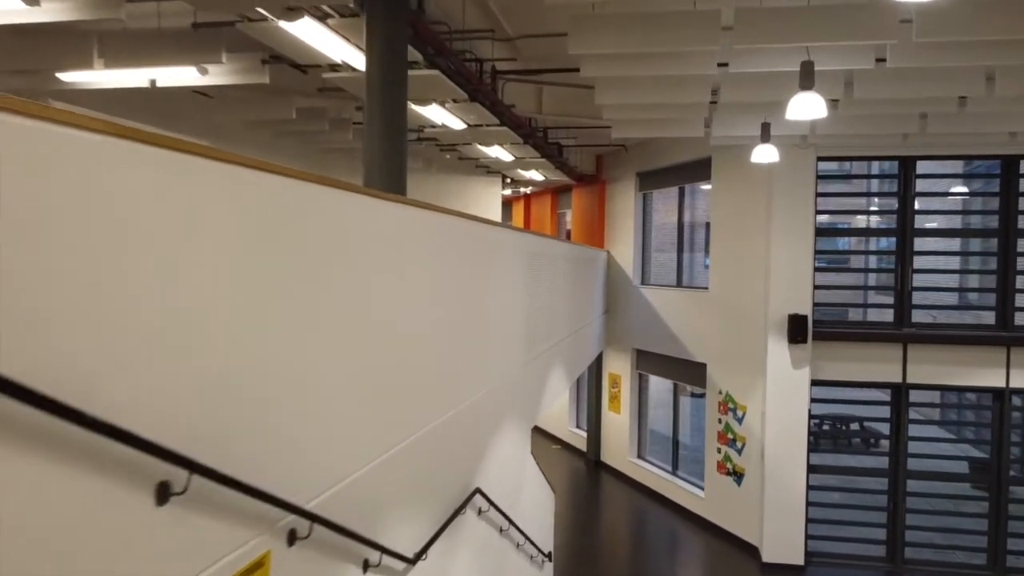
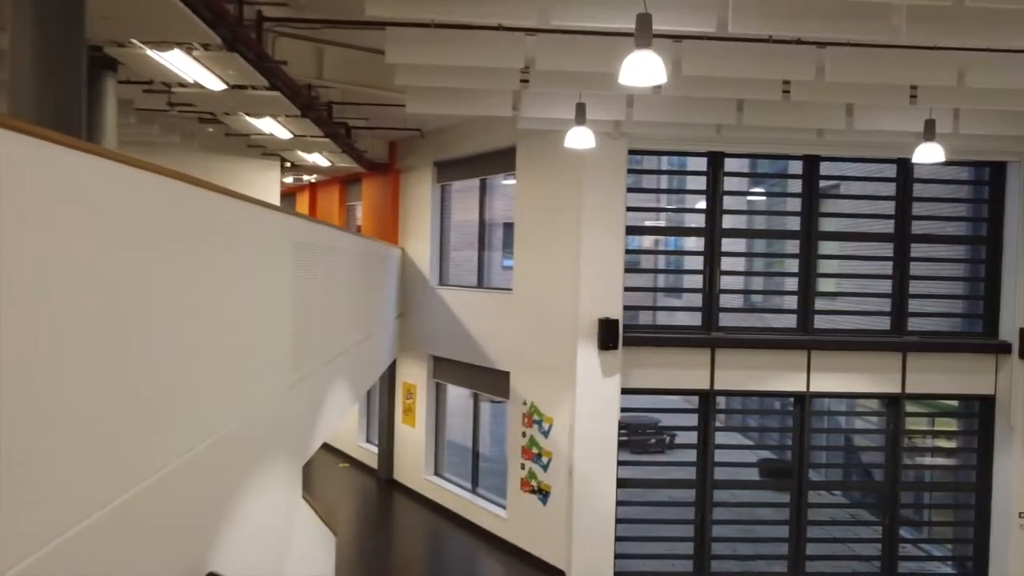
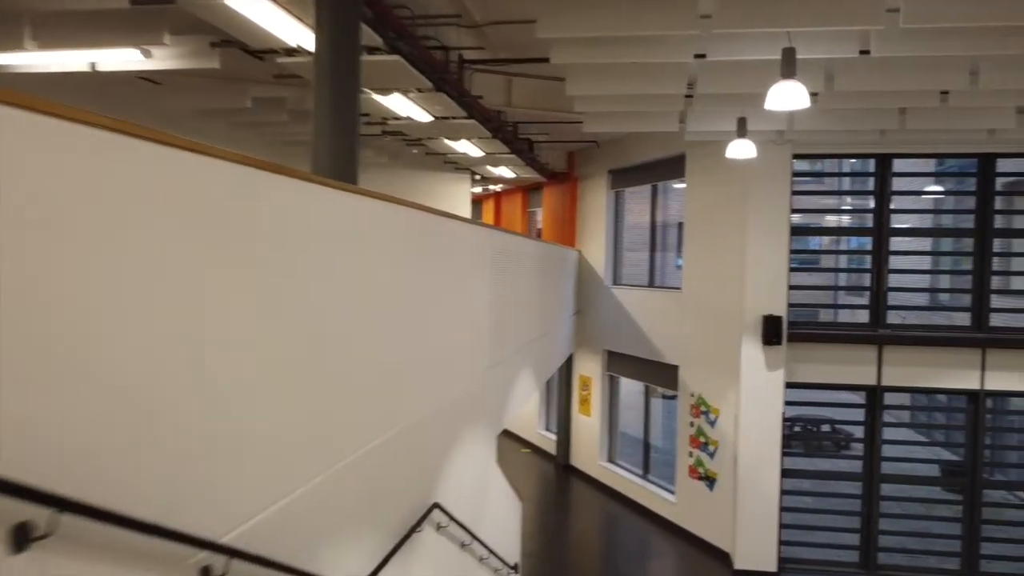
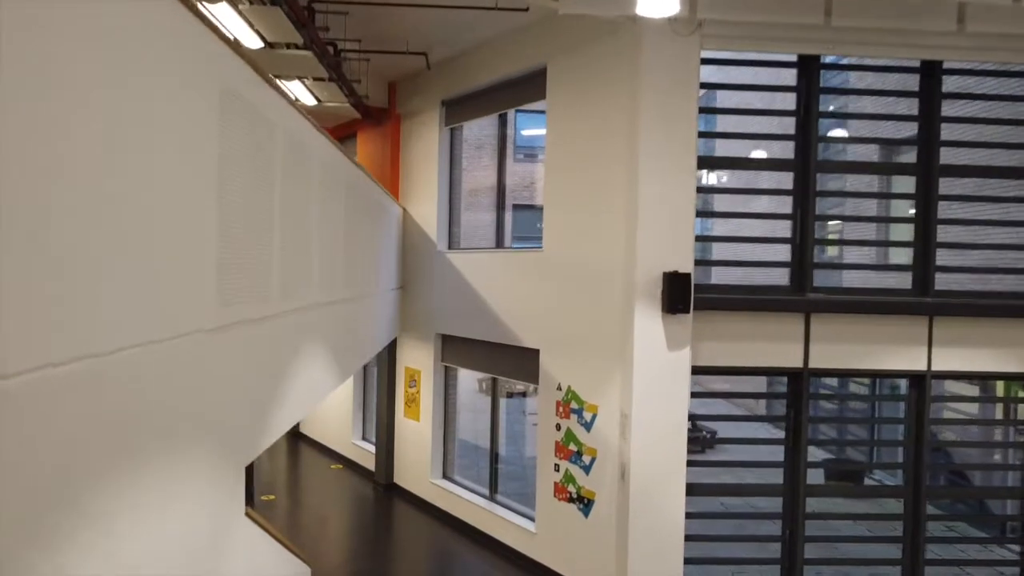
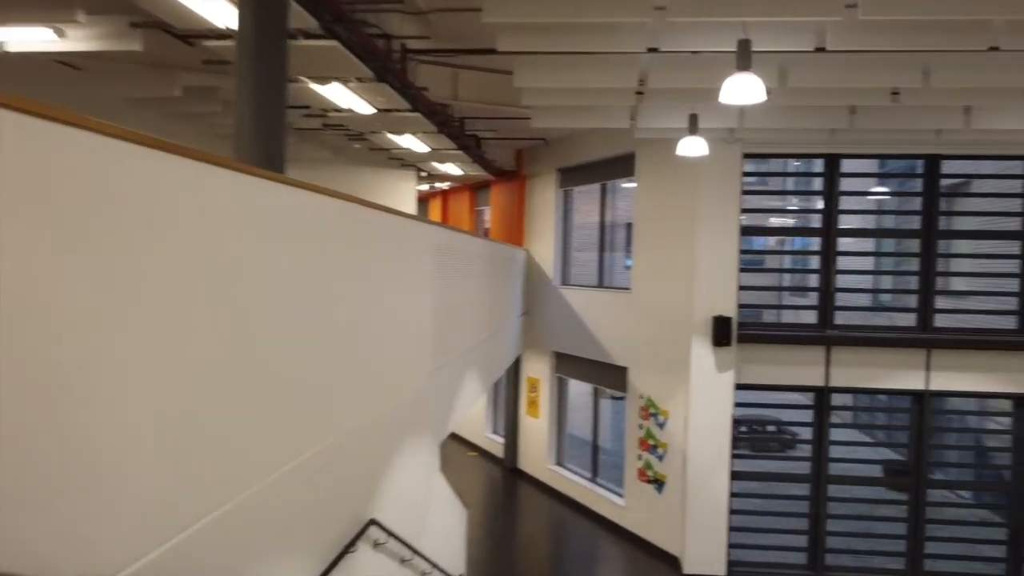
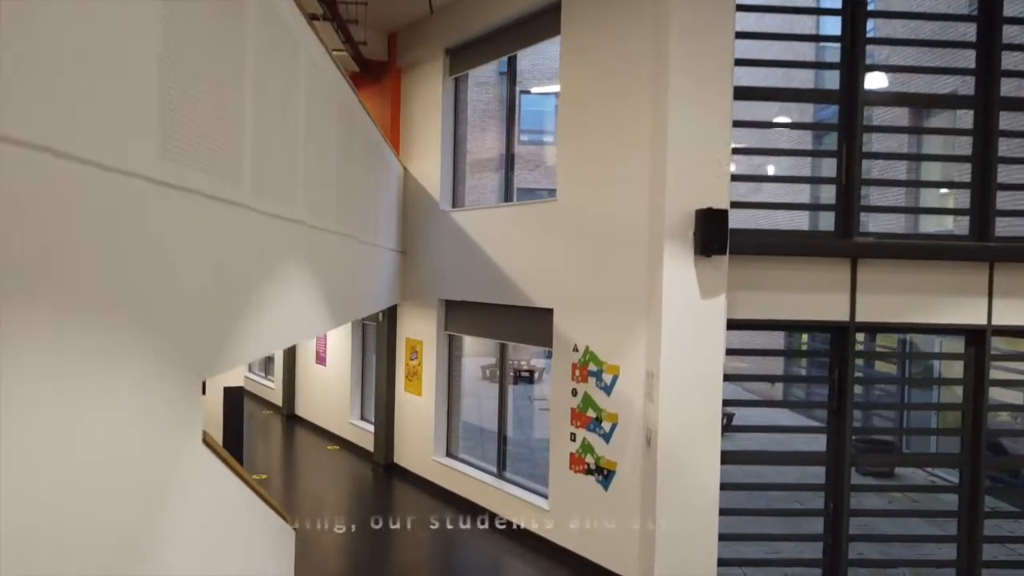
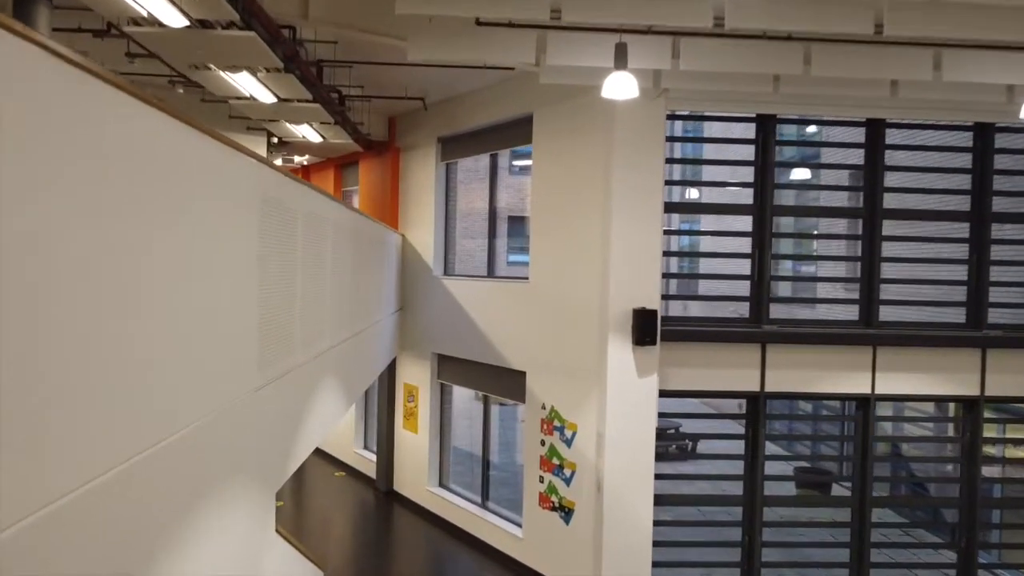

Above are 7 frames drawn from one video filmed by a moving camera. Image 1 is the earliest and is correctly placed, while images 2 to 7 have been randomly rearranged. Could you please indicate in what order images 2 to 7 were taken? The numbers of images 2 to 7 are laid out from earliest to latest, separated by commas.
3, 5, 2, 7, 4, 6
